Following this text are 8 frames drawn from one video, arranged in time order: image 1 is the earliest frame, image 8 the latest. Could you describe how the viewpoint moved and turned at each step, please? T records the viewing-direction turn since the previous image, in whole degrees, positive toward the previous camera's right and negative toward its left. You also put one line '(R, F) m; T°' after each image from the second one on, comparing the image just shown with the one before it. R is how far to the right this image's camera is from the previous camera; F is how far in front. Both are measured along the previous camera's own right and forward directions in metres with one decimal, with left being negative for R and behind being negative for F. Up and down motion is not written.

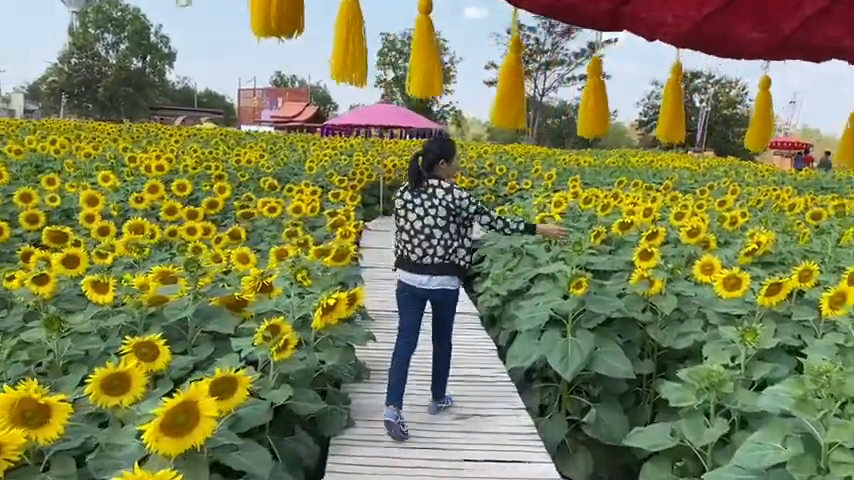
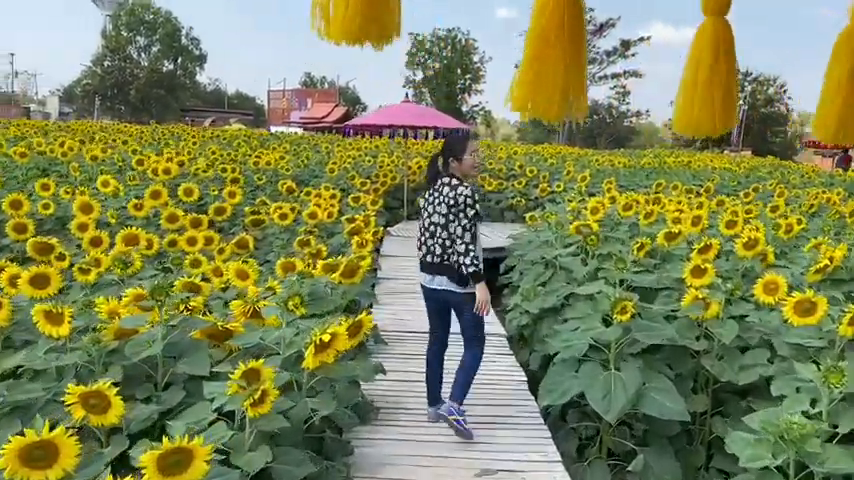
(0.0, +0.5) m; -2°
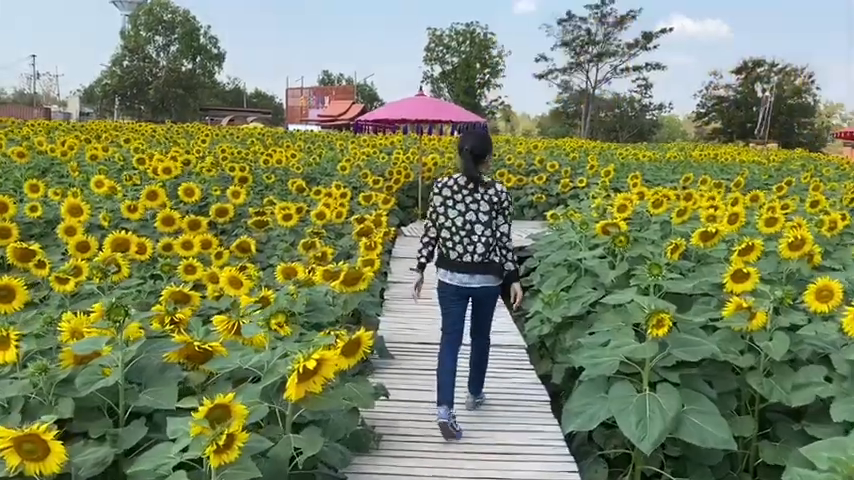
(0.0, +0.4) m; -2°
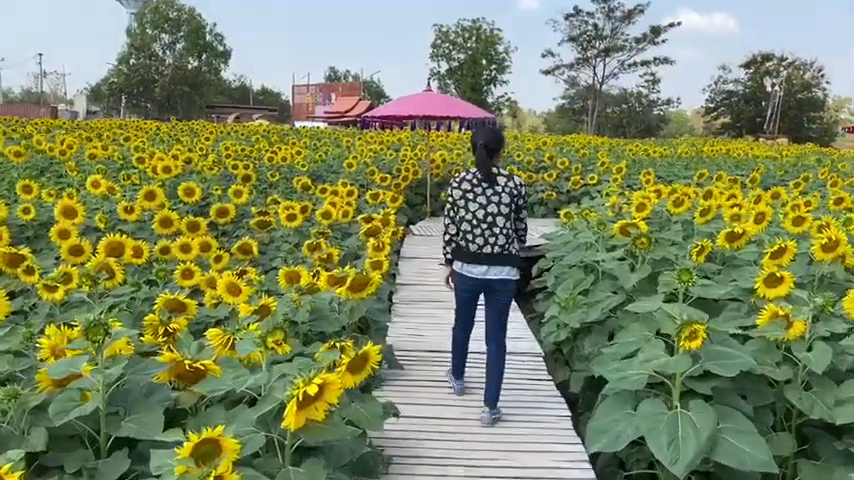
(0.0, +0.2) m; -1°
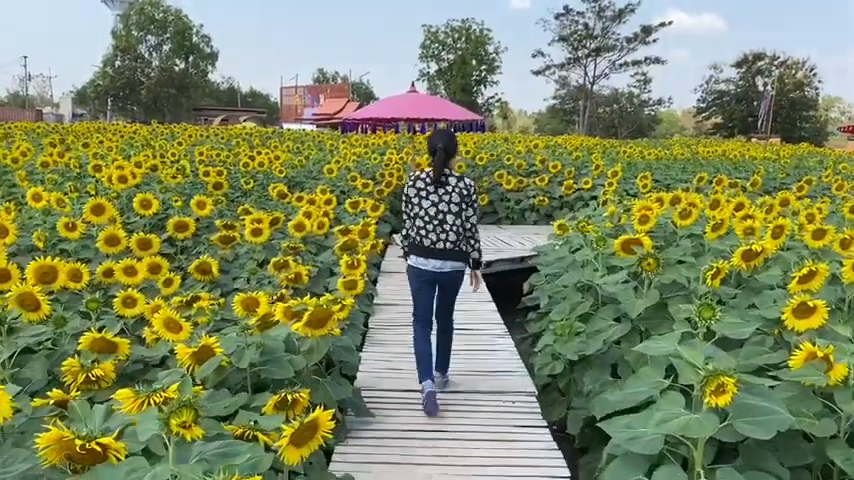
(+0.1, +0.5) m; +1°
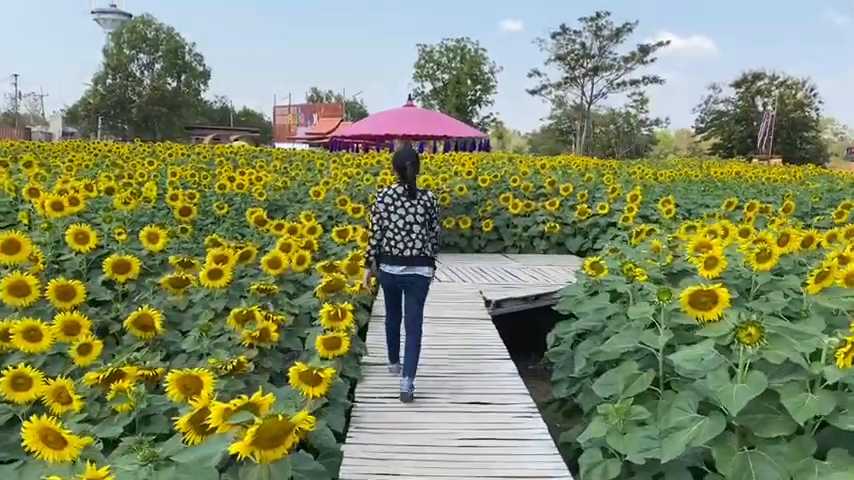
(0.0, +1.0) m; 0°
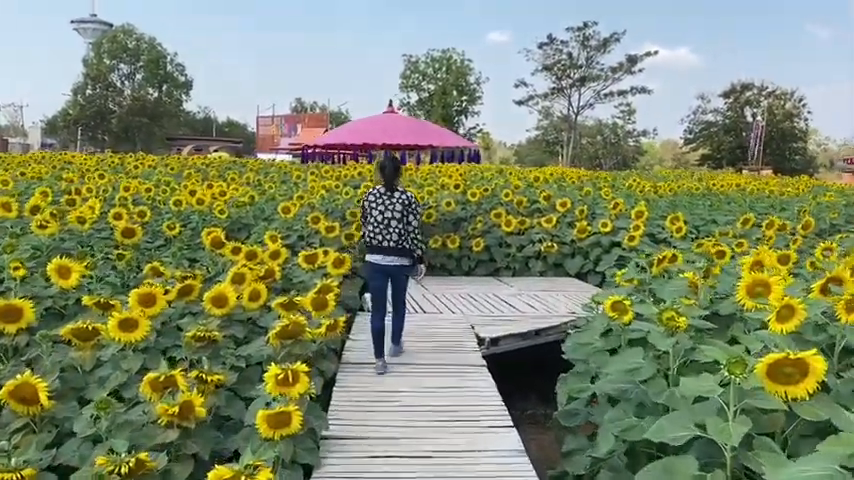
(0.0, +0.9) m; +1°
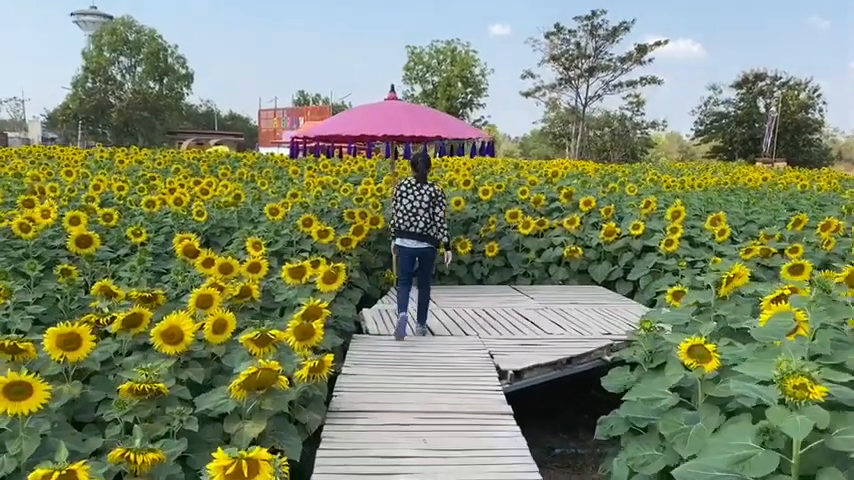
(0.0, +0.9) m; 0°
